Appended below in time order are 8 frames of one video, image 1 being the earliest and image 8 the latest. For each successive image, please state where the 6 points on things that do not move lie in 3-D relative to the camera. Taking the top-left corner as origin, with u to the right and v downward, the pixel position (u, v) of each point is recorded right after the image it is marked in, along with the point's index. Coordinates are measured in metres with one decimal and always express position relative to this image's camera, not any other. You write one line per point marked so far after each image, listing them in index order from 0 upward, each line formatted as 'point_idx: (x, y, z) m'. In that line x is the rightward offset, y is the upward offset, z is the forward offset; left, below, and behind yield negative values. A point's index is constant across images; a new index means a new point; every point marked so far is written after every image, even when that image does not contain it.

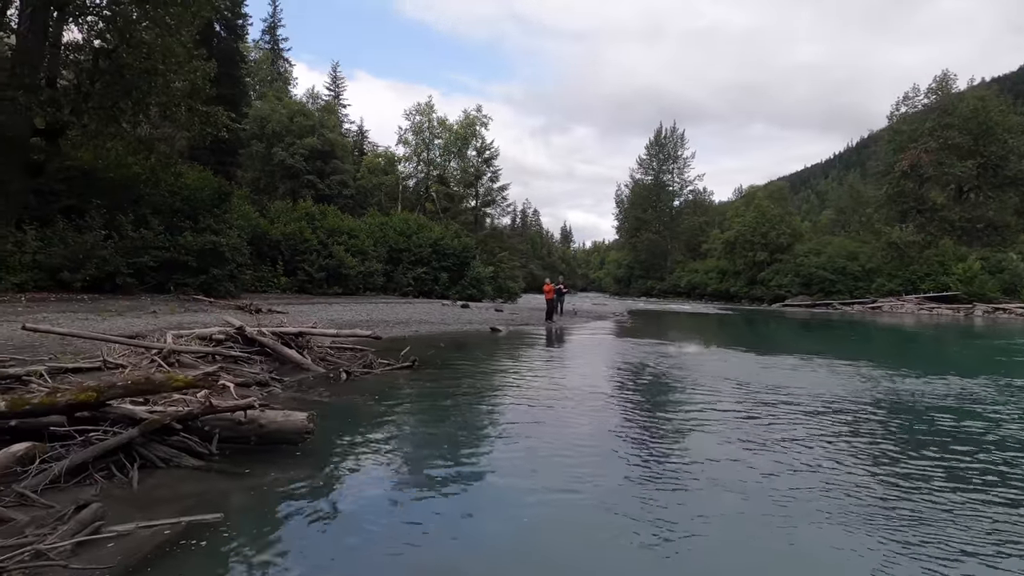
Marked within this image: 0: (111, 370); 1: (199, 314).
0: (-6.0, -1.2, +8.6) m
1: (-9.9, -0.8, +18.0) m
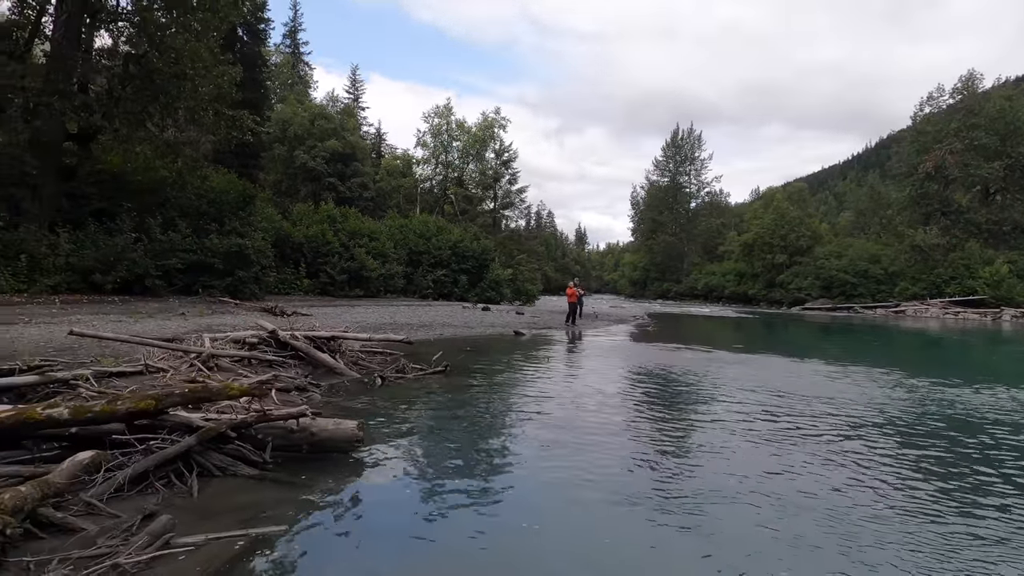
0: (-5.4, -1.3, +8.7) m
1: (-9.1, -0.9, +18.2) m
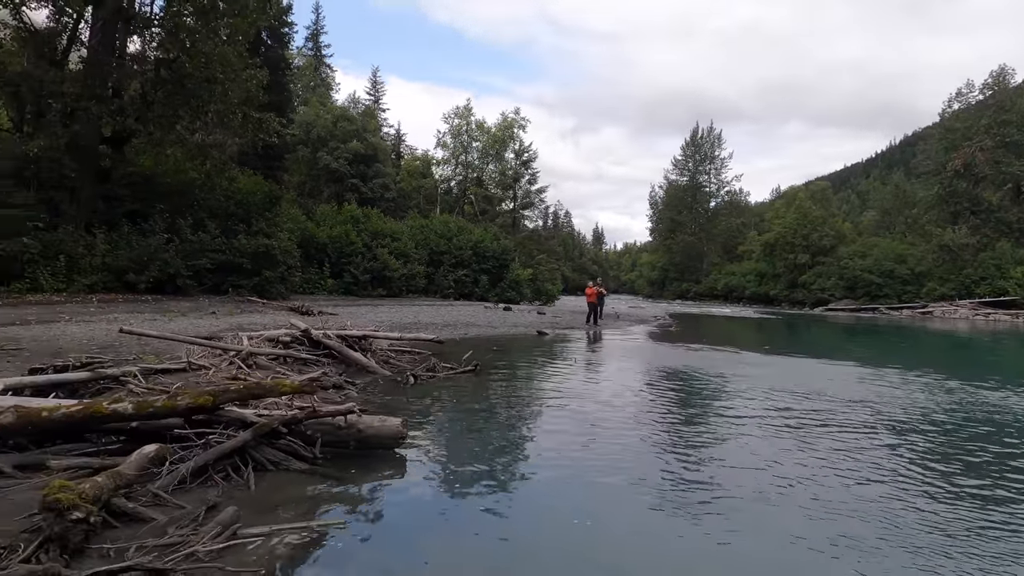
0: (-4.9, -1.3, +8.9) m
1: (-8.3, -0.9, +18.5) m
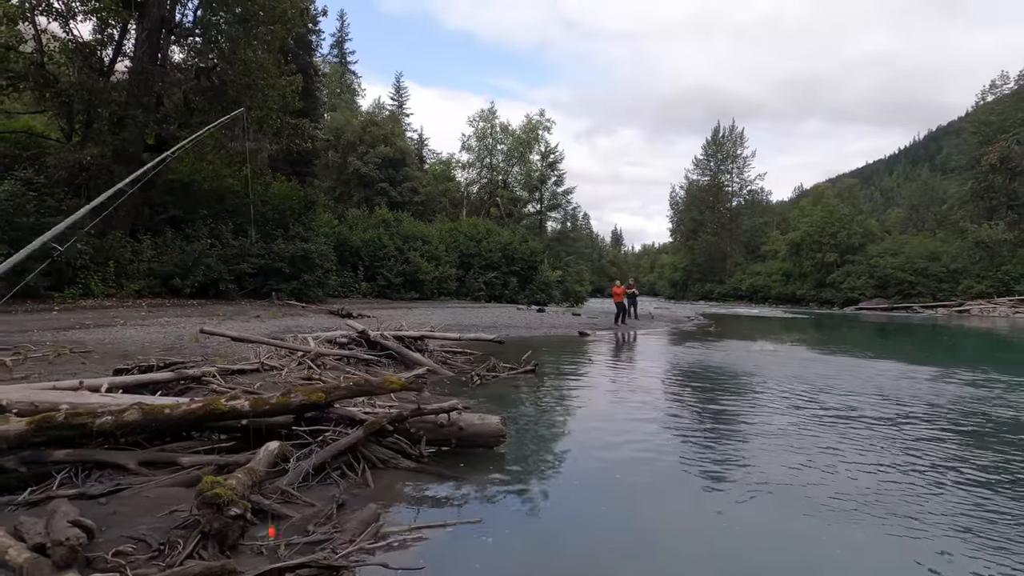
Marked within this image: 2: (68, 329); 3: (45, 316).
0: (-3.8, -1.3, +8.9) m
1: (-6.9, -1.0, +18.7) m
2: (-10.2, -1.0, +13.2) m
3: (-12.0, -0.7, +14.6) m
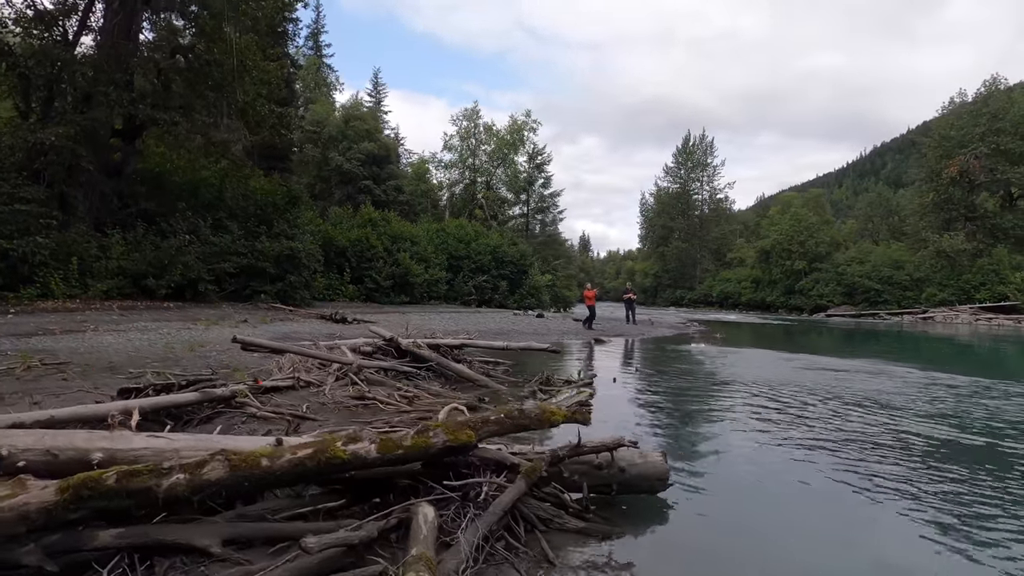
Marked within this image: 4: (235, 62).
0: (-2.7, -1.3, +7.4) m
1: (-6.5, -1.0, +16.9) m
2: (-9.4, -0.9, +11.2) m
3: (-11.2, -0.7, +12.5) m
4: (-9.5, +7.7, +19.4) m
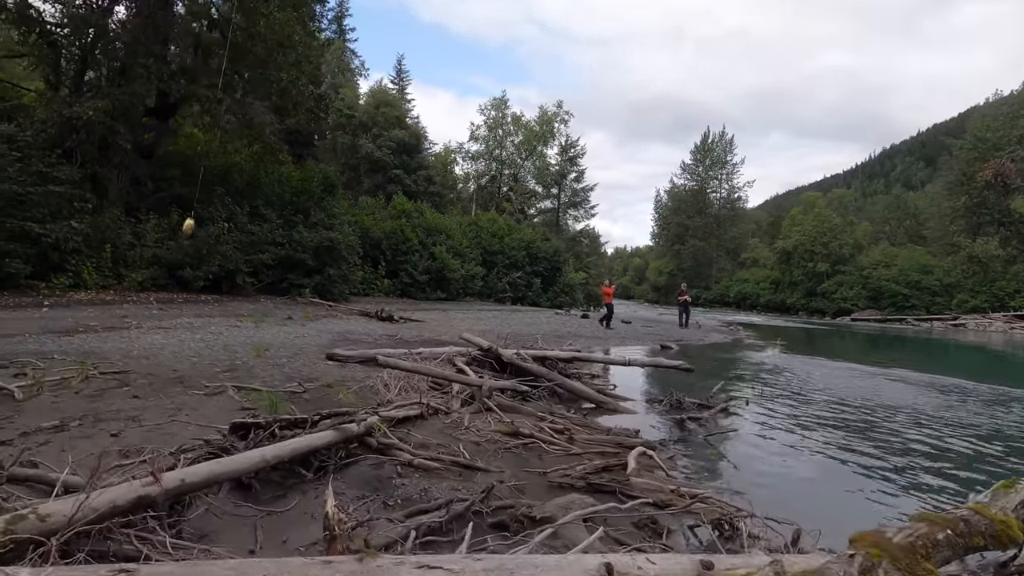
0: (-0.9, -1.3, +6.0) m
1: (-4.6, -0.9, +15.5) m
2: (-7.5, -0.8, +9.8) m
3: (-9.3, -0.5, +11.1) m
4: (-7.4, +7.9, +17.9) m
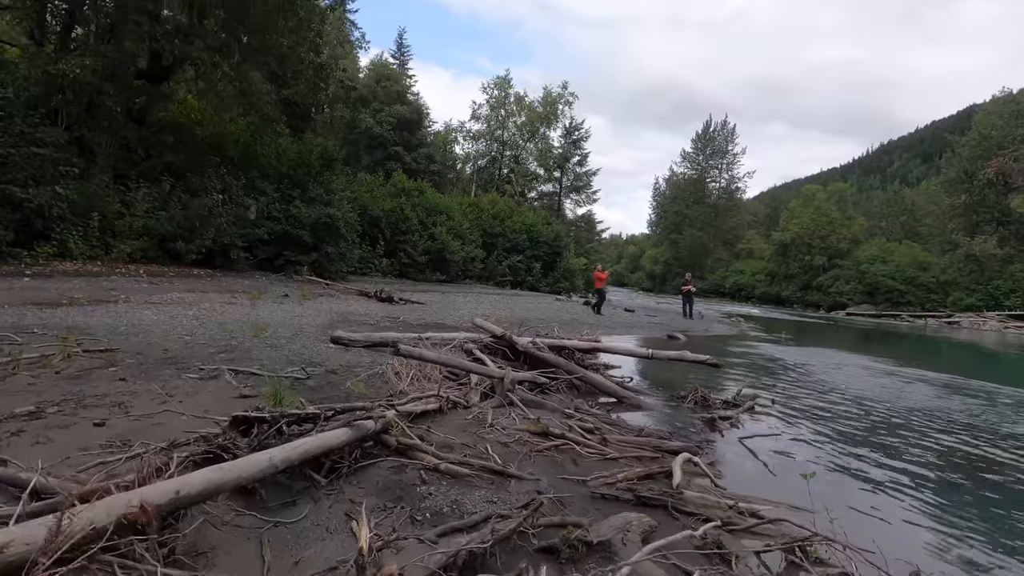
0: (-0.6, -1.2, +5.4) m
1: (-4.4, -0.4, +14.9) m
2: (-7.3, -0.3, +9.2) m
3: (-9.1, +0.1, +10.4) m
4: (-7.0, +8.6, +17.0) m
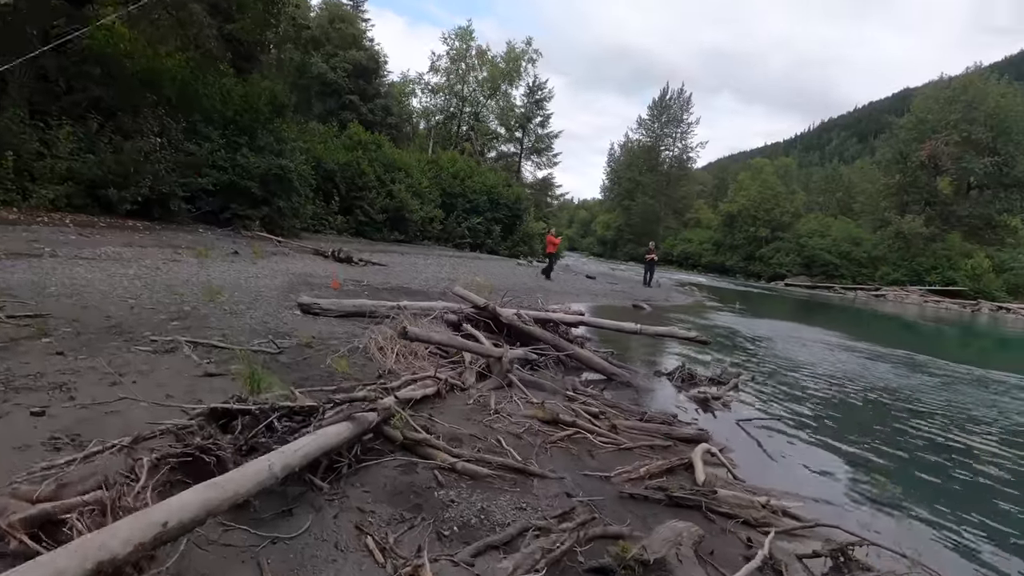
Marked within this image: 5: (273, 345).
0: (-0.6, -0.9, +5.0) m
1: (-5.2, +0.6, +13.9) m
2: (-7.5, +0.4, +8.0) m
3: (-9.4, +0.9, +9.1) m
4: (-7.7, +9.8, +15.2) m
5: (-2.5, -0.6, +5.9) m
